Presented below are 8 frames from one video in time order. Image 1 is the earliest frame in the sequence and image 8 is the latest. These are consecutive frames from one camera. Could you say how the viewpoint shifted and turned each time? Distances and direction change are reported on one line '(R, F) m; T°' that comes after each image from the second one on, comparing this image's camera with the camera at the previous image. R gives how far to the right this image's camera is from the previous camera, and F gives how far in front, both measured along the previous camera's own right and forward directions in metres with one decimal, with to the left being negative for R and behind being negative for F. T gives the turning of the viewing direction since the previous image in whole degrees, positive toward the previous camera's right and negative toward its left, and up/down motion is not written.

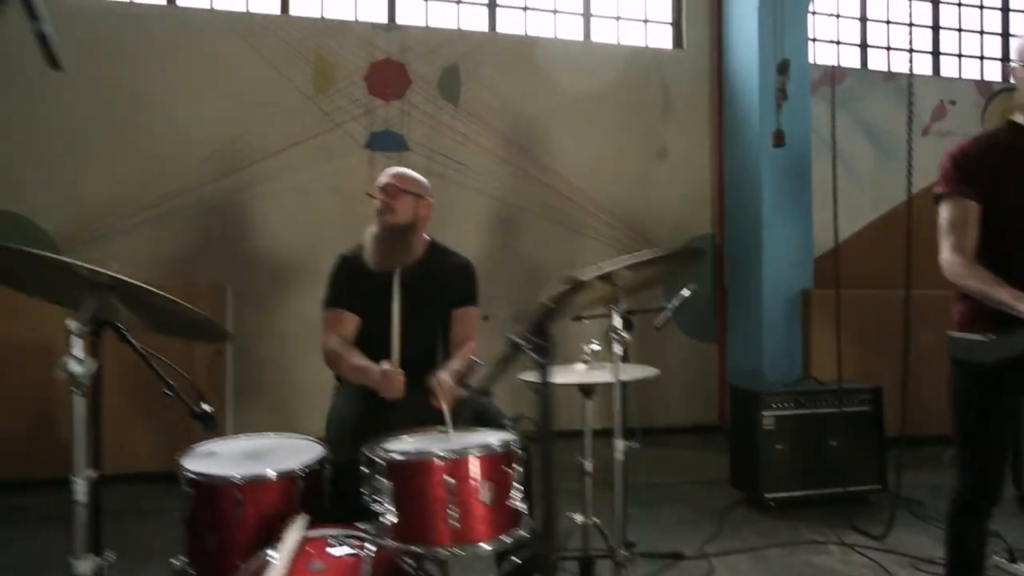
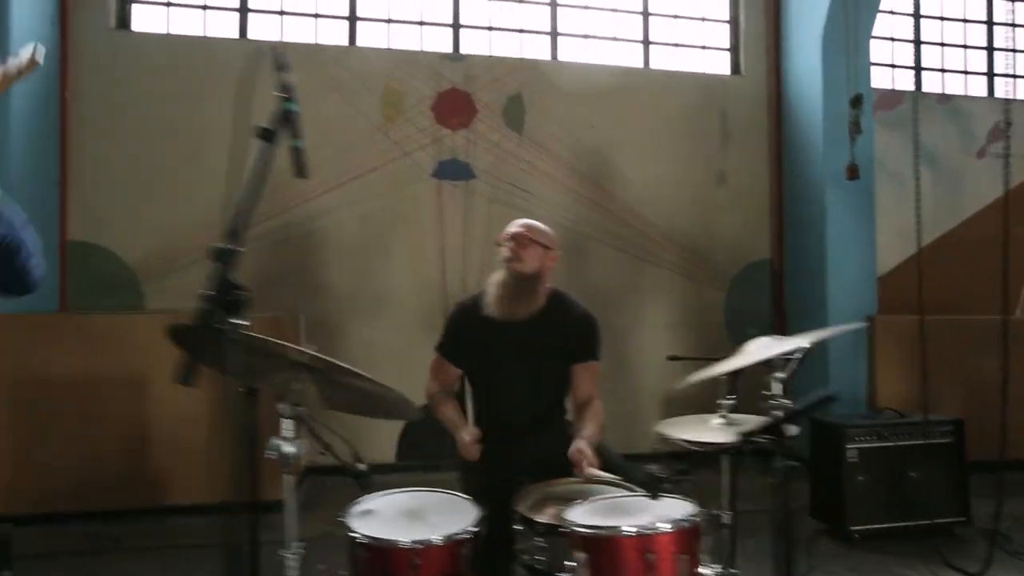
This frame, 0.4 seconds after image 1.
(-0.4, 0.0) m; -1°
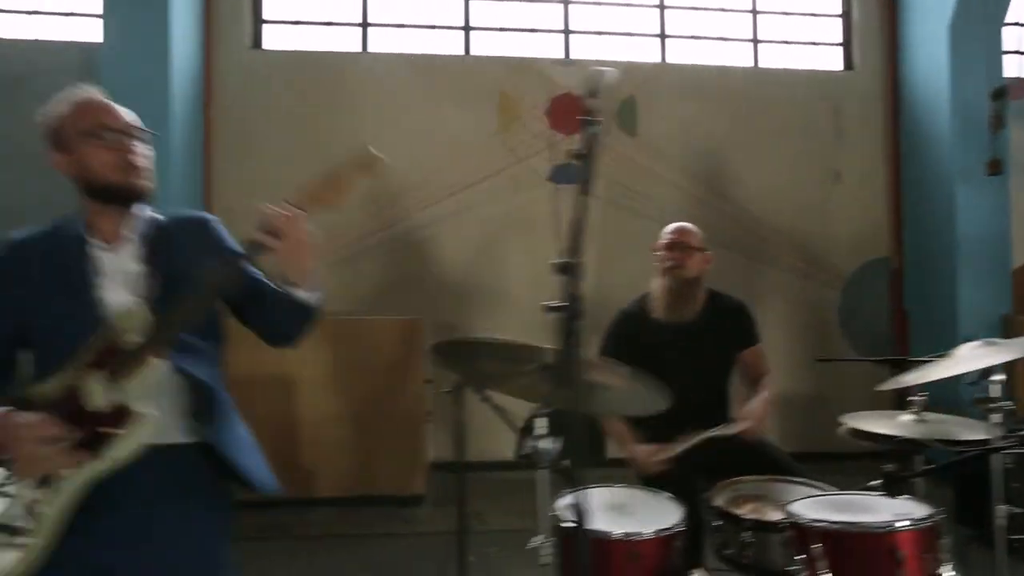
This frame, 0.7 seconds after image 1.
(-0.4, -0.1) m; -5°
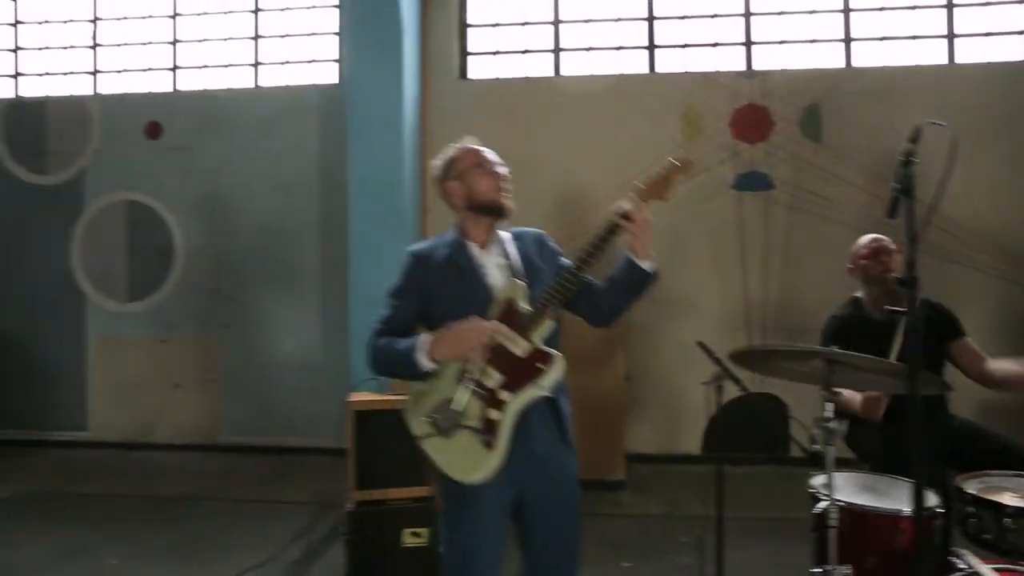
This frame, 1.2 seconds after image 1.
(-0.4, -0.4) m; -11°
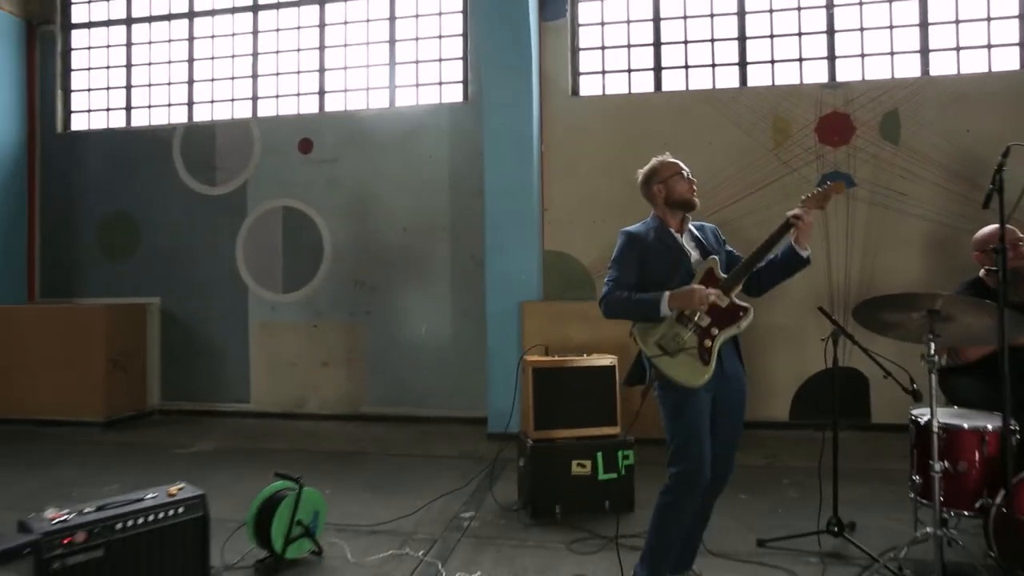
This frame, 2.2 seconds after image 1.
(-0.5, -0.7) m; -4°
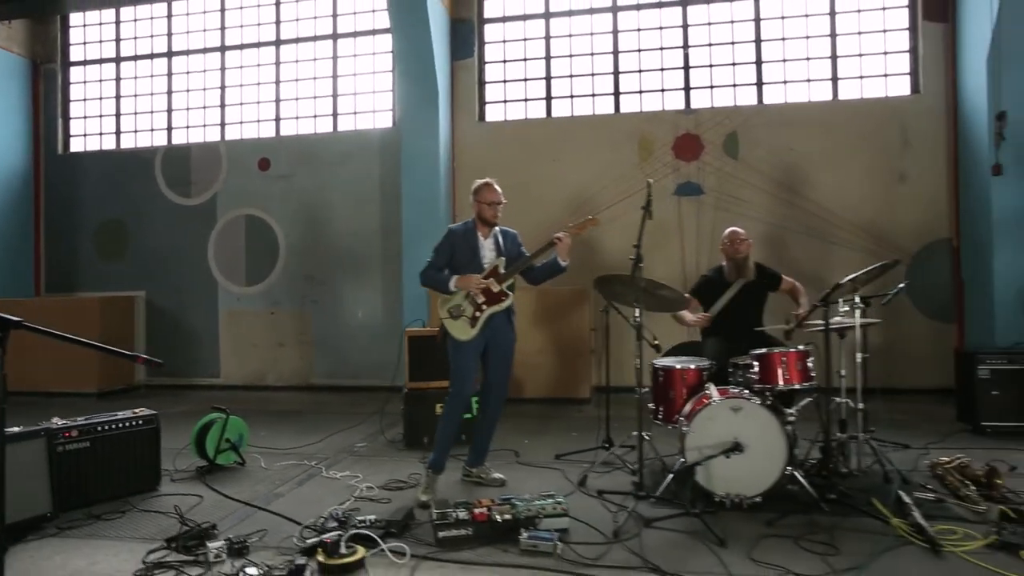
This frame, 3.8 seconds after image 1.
(+0.8, -1.1) m; 0°
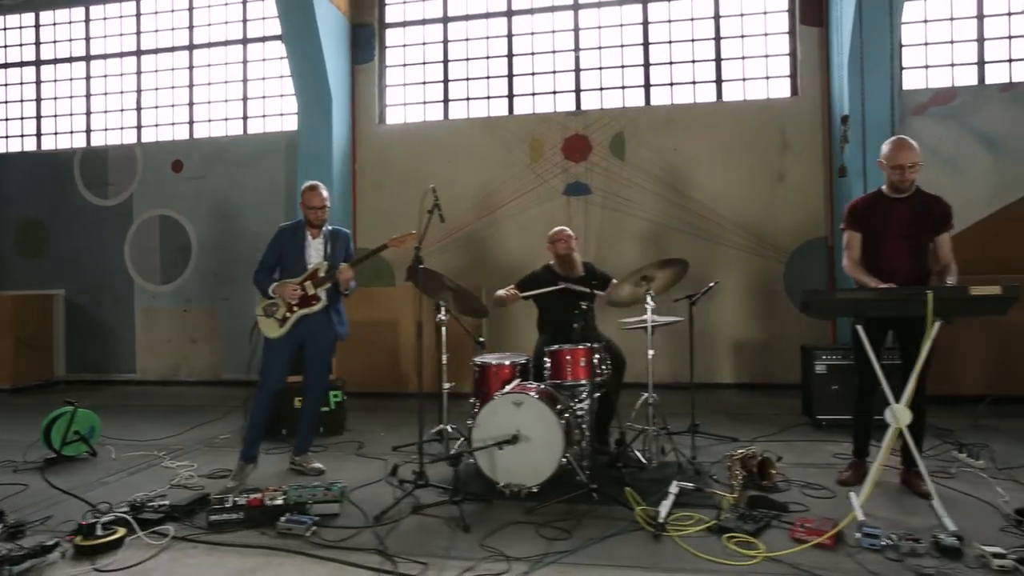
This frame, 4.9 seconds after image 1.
(+1.0, -0.2) m; 0°
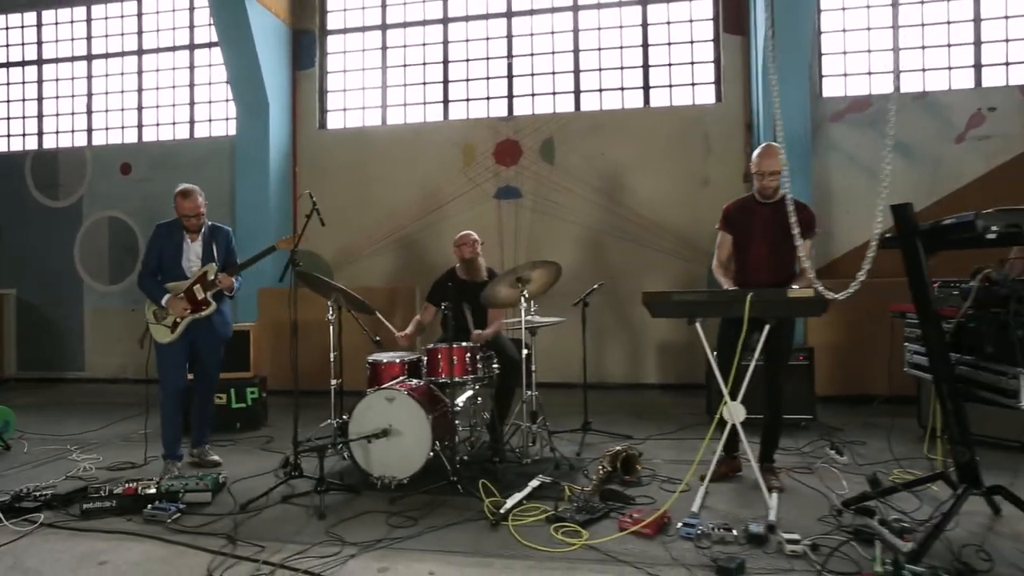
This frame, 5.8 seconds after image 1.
(+0.6, -0.1) m; 0°
